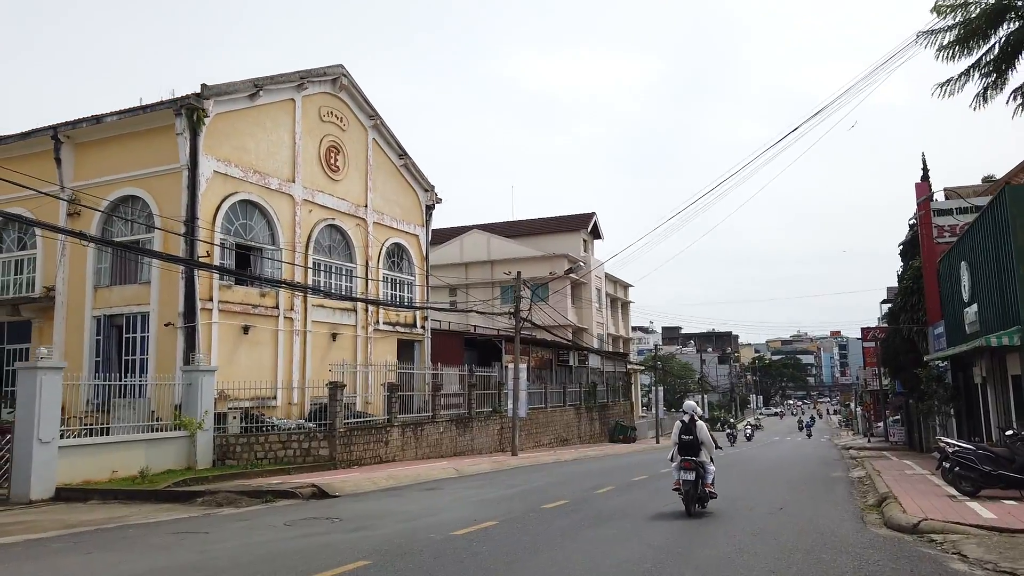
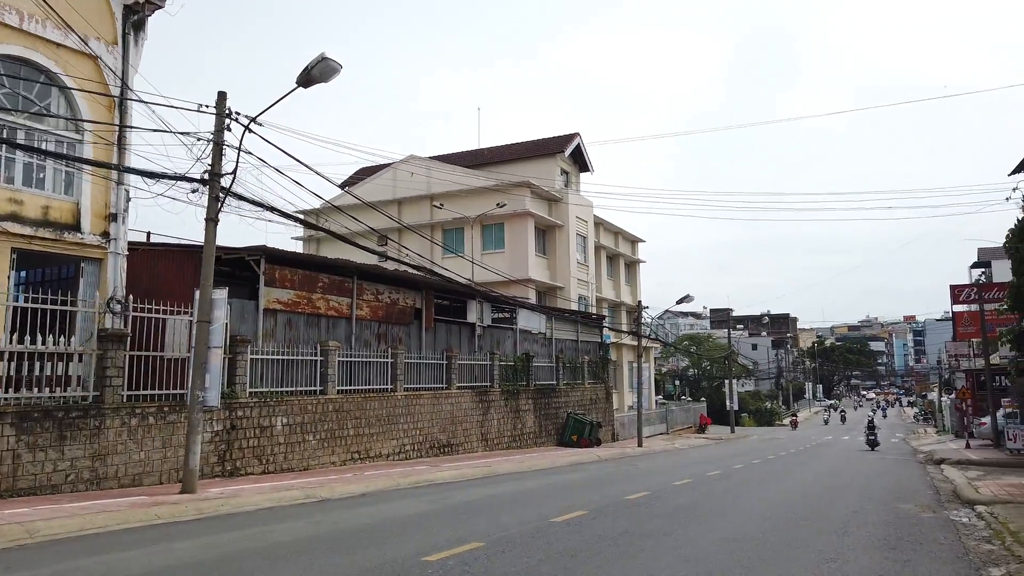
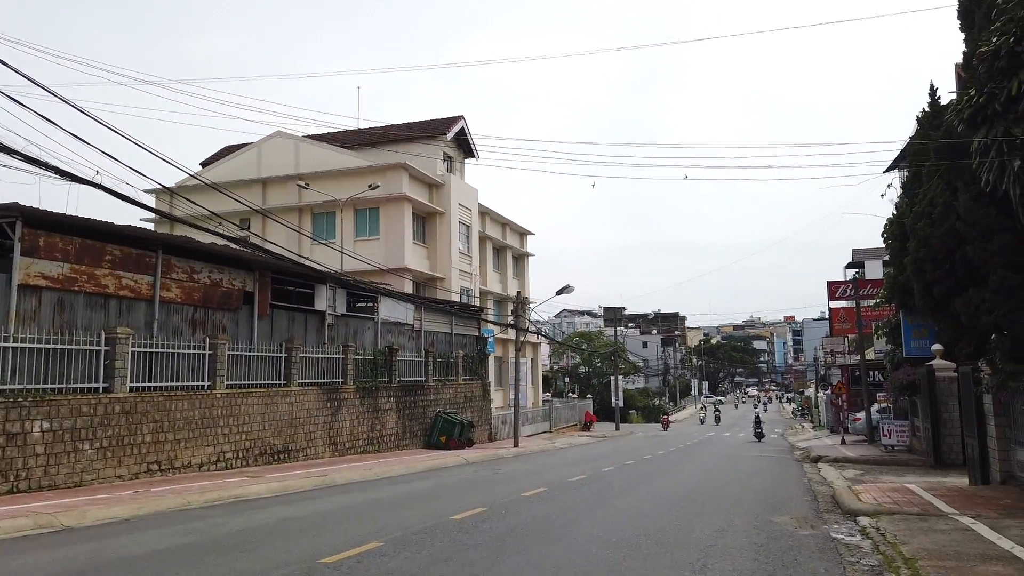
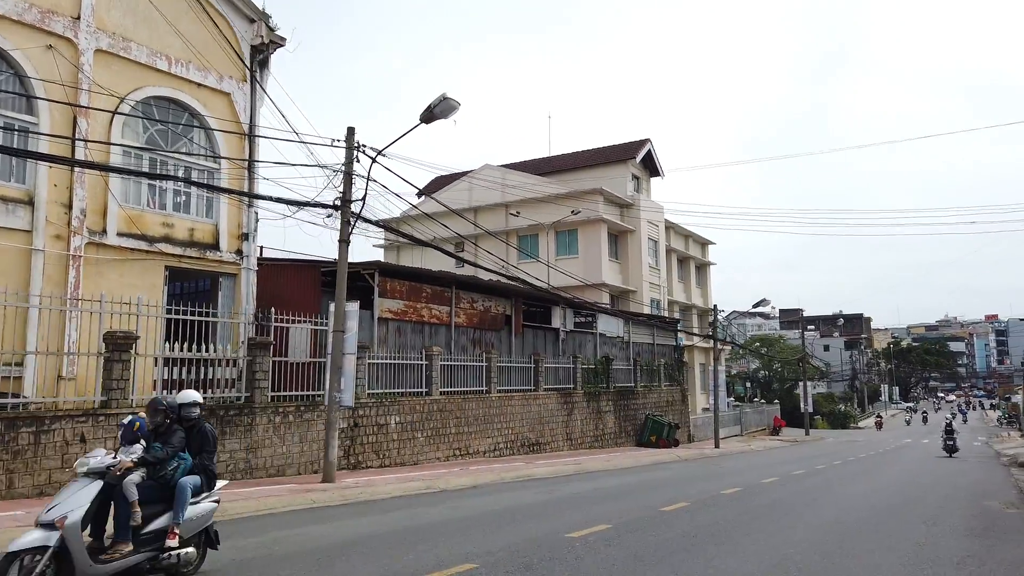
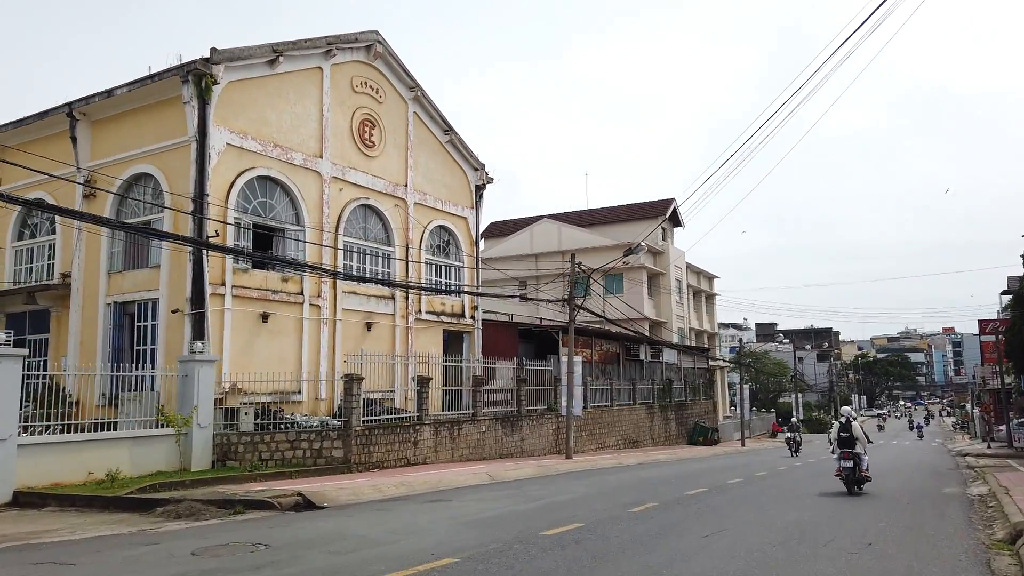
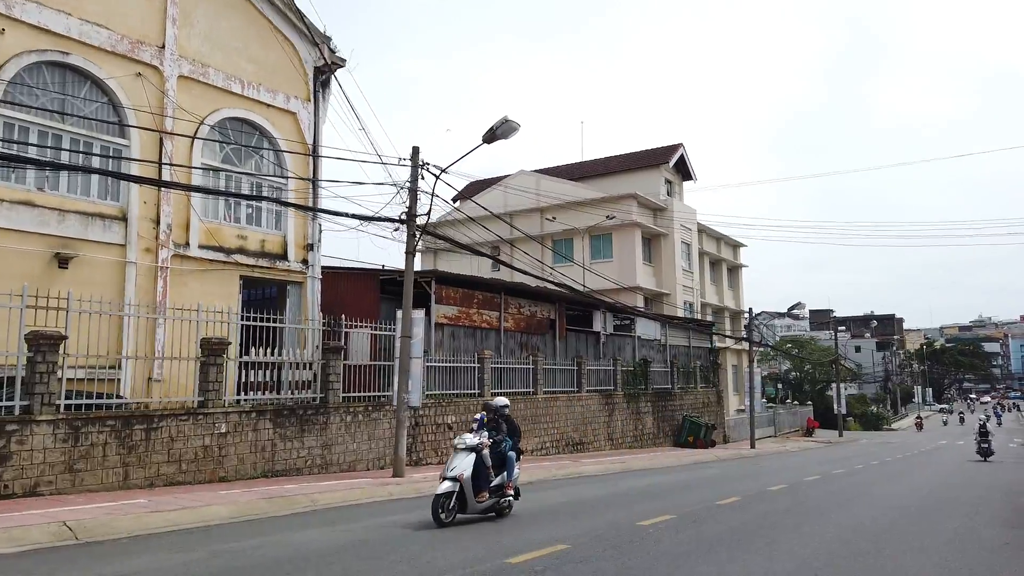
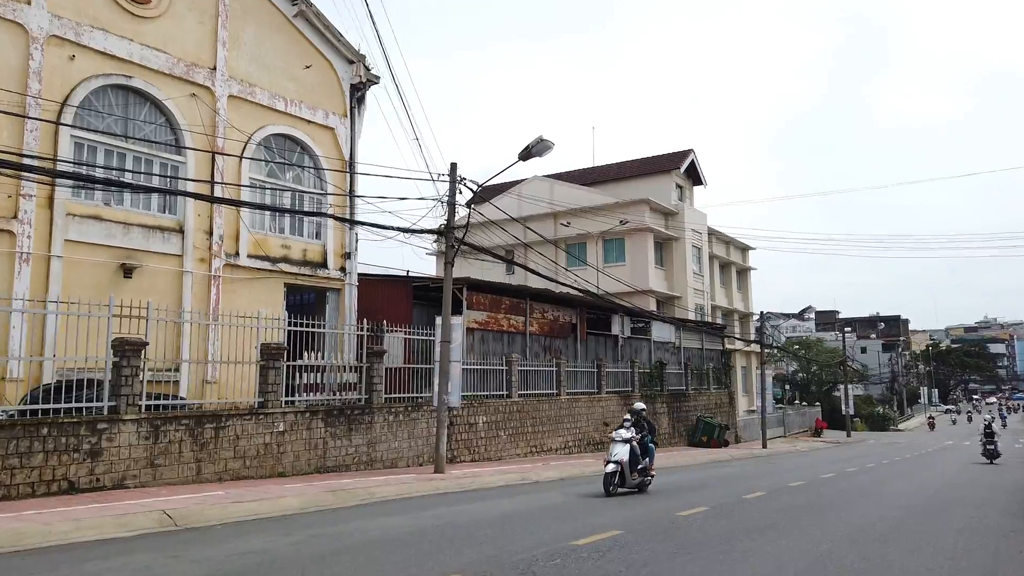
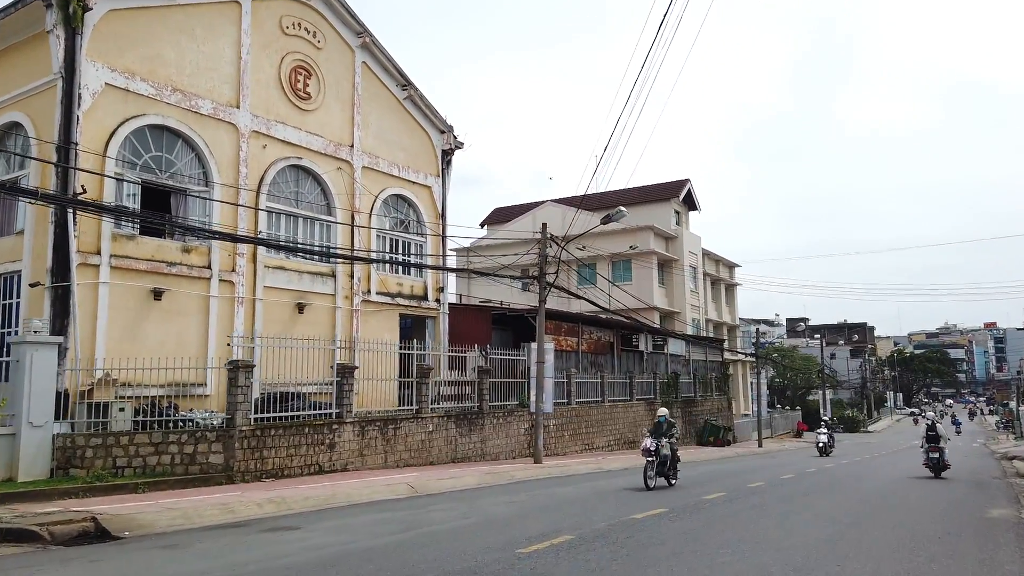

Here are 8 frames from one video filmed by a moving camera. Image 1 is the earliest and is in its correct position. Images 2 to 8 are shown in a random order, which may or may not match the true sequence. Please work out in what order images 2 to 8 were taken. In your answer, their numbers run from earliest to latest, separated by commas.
5, 8, 7, 6, 4, 2, 3
